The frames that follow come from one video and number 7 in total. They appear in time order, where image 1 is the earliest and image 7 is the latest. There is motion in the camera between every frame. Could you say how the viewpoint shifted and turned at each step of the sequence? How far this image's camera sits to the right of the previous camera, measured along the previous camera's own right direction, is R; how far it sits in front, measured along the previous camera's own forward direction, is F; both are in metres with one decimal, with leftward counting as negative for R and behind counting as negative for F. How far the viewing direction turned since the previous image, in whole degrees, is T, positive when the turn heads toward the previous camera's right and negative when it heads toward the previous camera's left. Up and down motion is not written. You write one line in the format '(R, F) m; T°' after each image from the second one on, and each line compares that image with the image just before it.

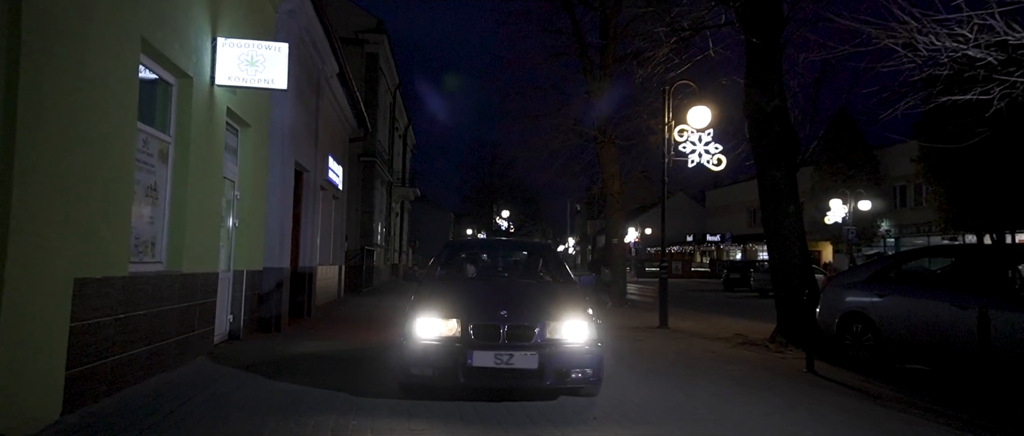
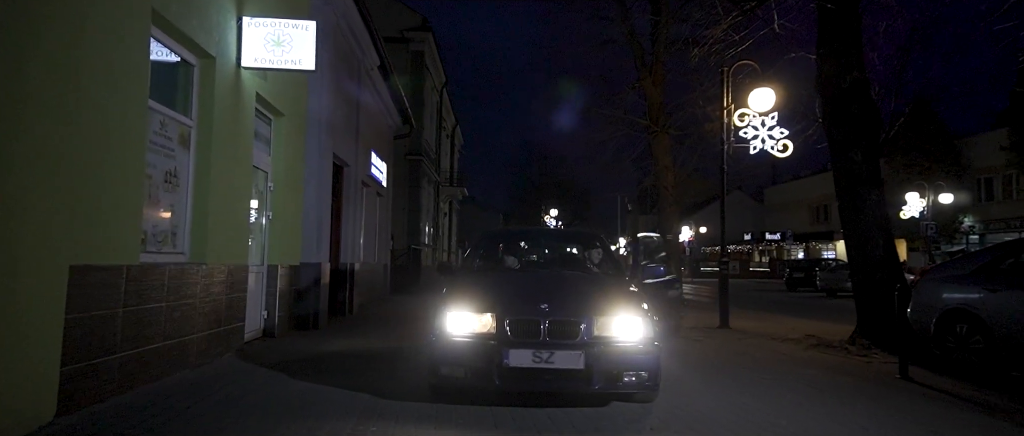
(+0.1, +0.7) m; -4°
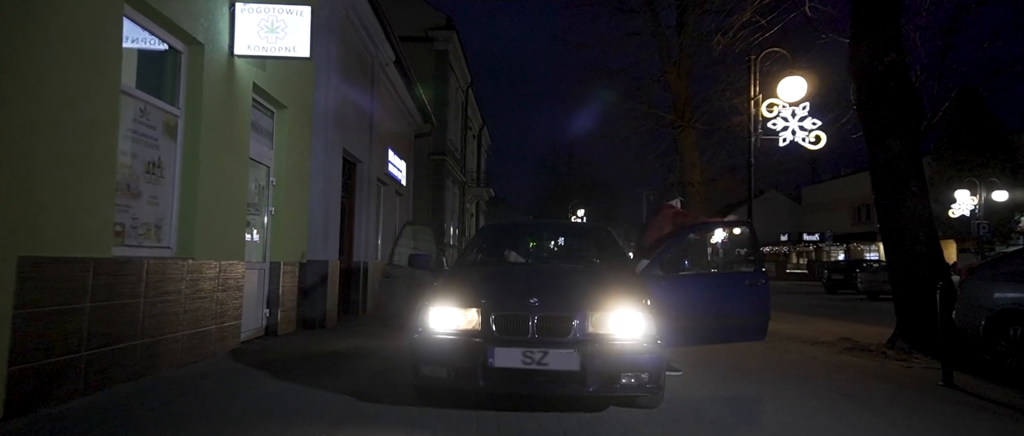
(+0.3, +0.5) m; -3°
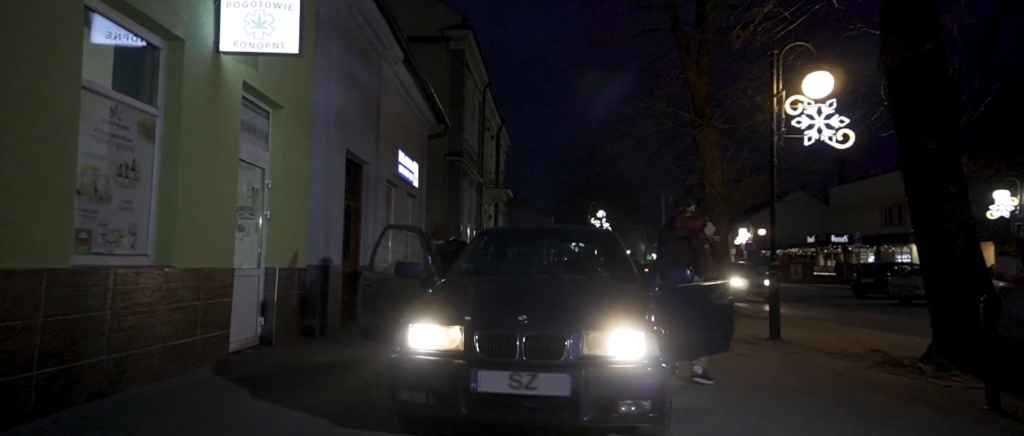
(+0.2, +0.5) m; -2°
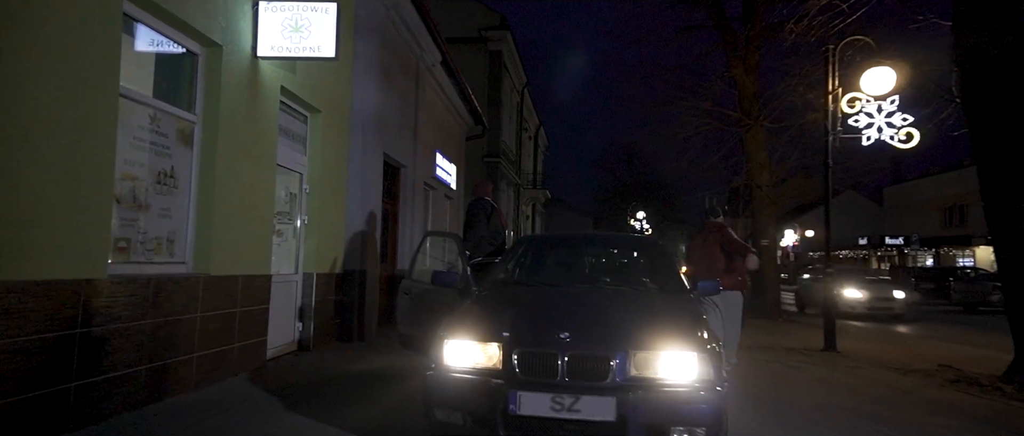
(0.0, +0.2) m; -3°
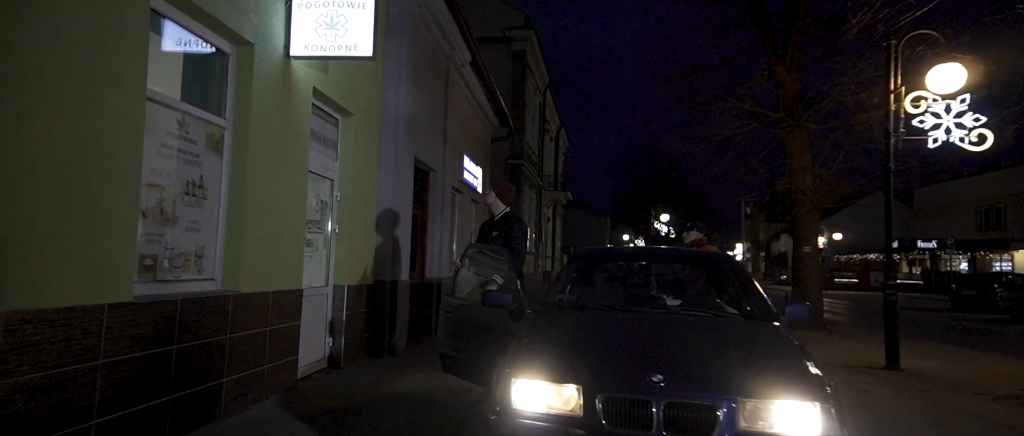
(-0.4, +0.5) m; -1°
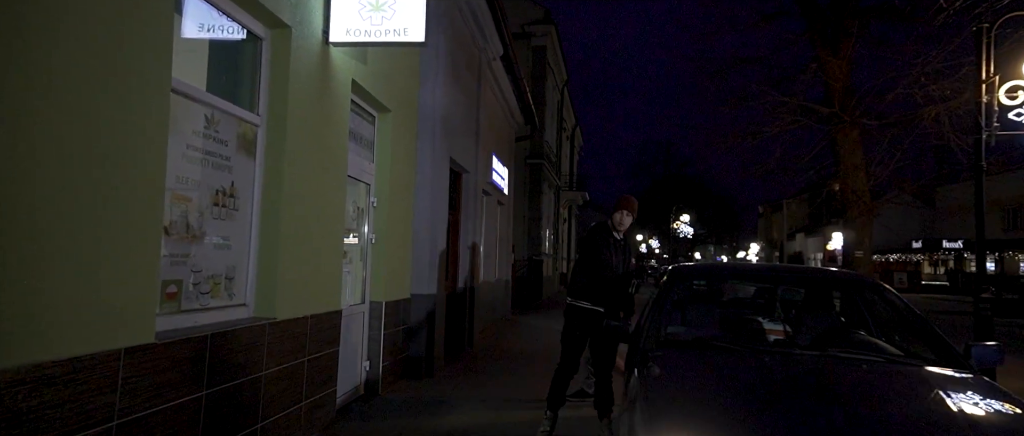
(-0.6, +0.9) m; 0°
